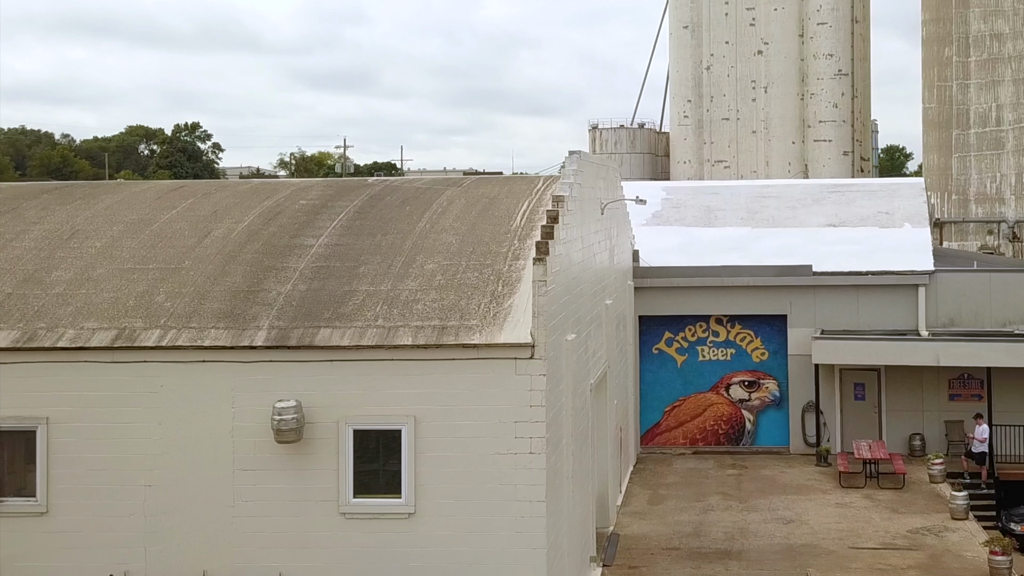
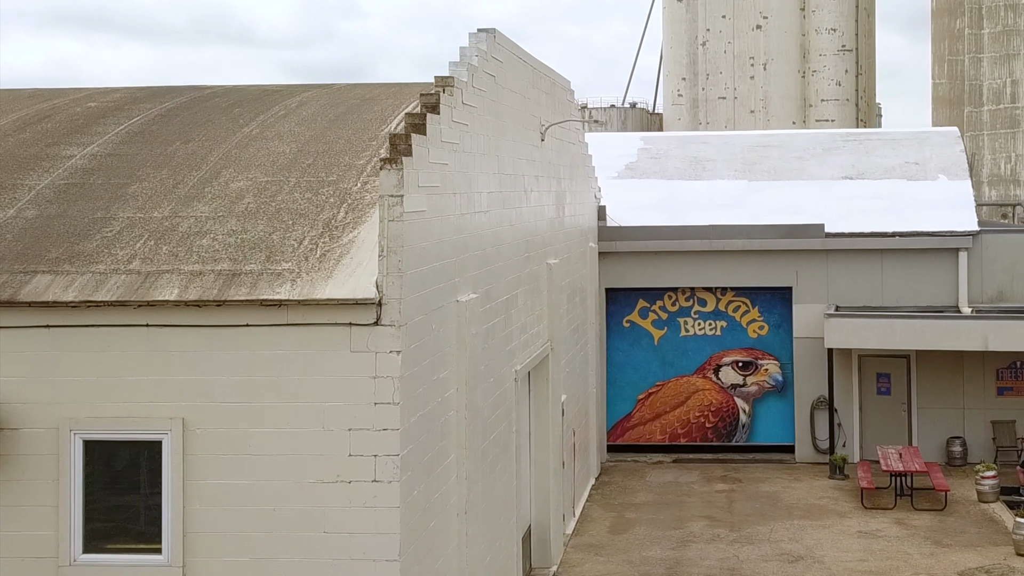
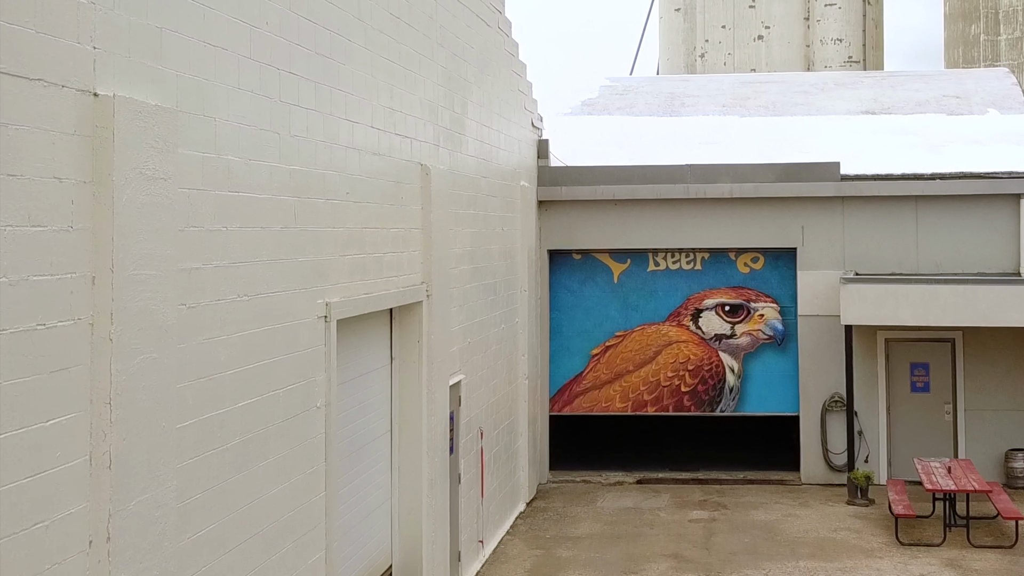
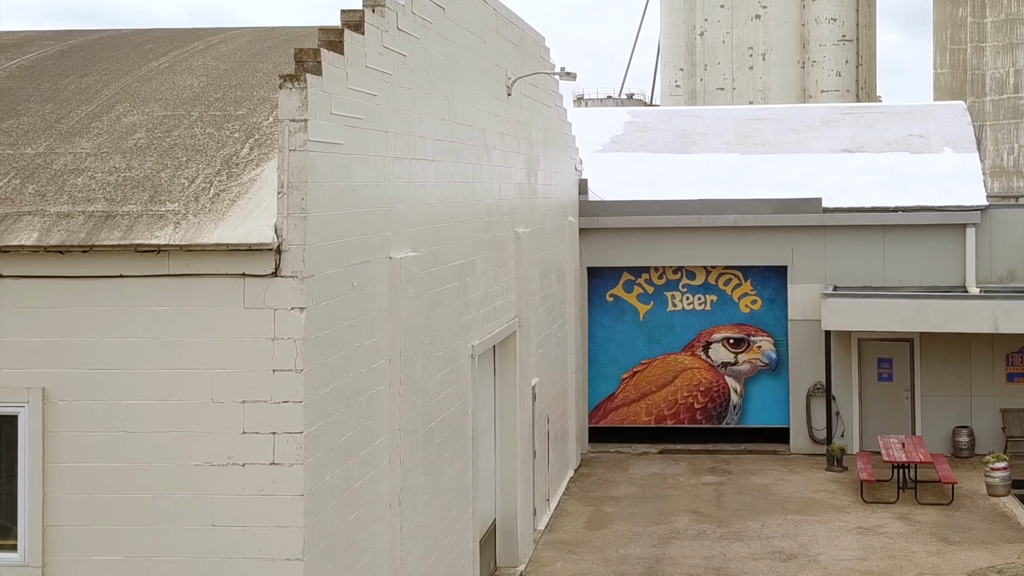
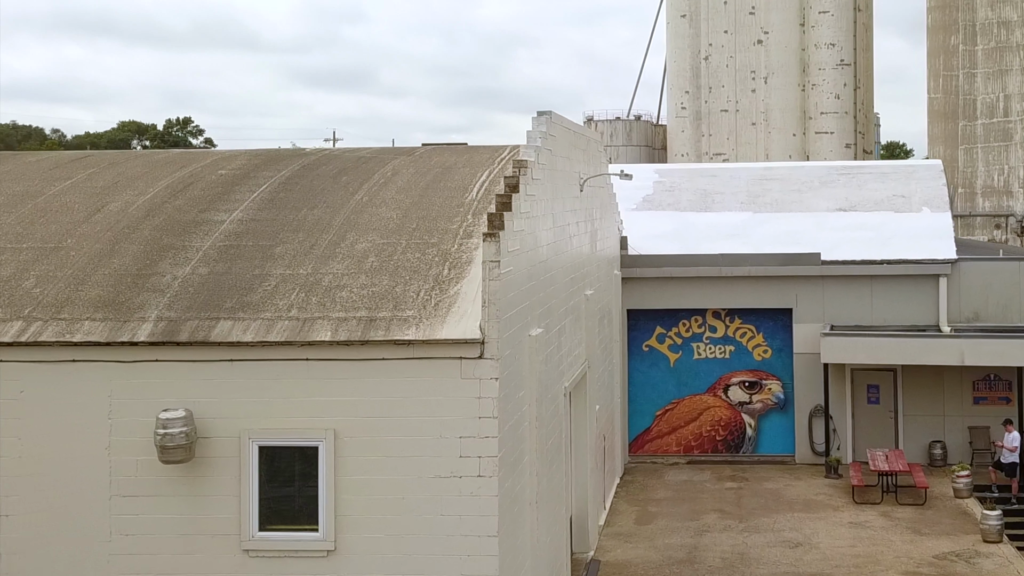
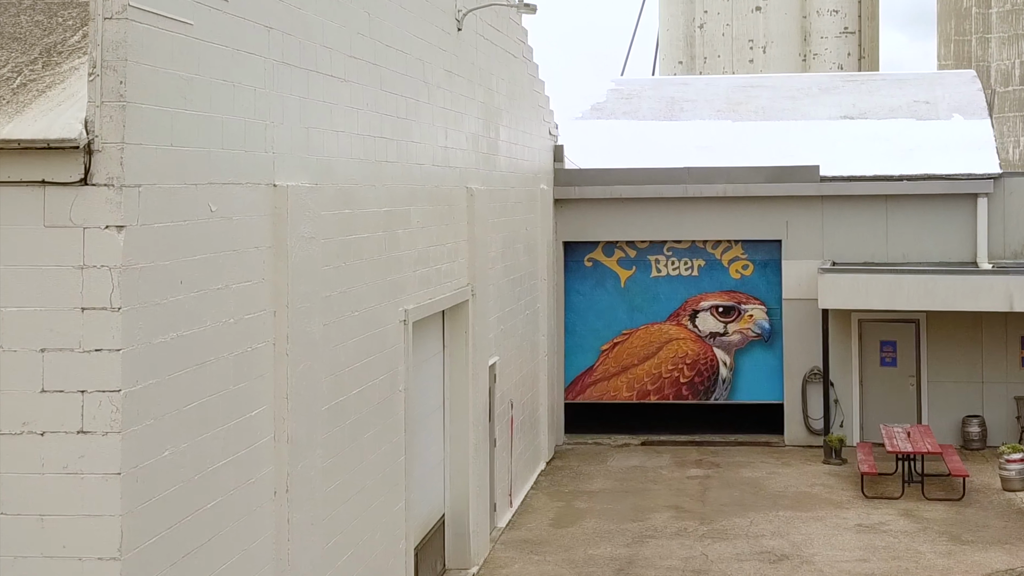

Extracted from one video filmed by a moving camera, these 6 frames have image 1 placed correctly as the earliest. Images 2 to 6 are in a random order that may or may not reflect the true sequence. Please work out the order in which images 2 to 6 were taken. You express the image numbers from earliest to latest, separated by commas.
5, 2, 4, 6, 3
